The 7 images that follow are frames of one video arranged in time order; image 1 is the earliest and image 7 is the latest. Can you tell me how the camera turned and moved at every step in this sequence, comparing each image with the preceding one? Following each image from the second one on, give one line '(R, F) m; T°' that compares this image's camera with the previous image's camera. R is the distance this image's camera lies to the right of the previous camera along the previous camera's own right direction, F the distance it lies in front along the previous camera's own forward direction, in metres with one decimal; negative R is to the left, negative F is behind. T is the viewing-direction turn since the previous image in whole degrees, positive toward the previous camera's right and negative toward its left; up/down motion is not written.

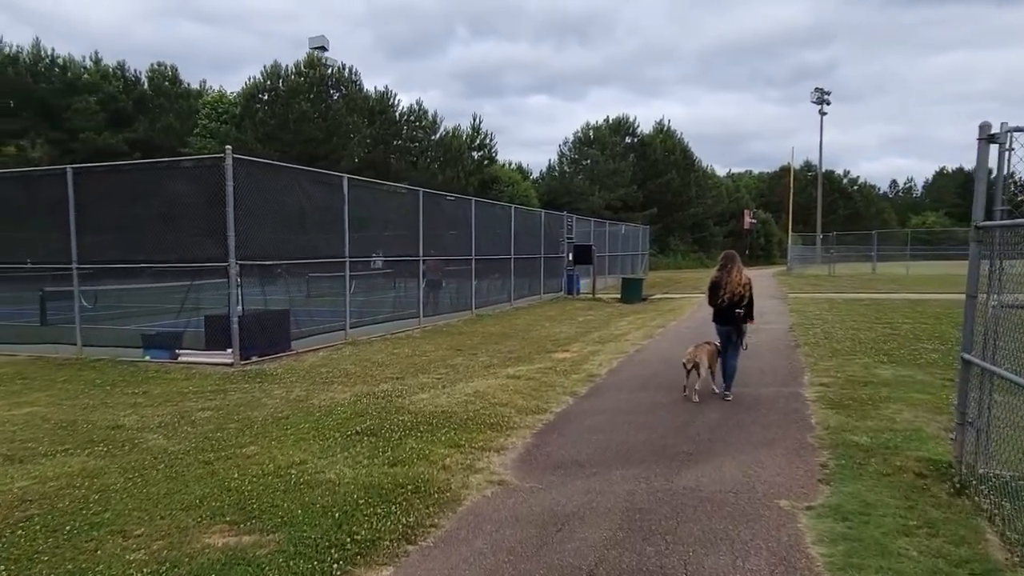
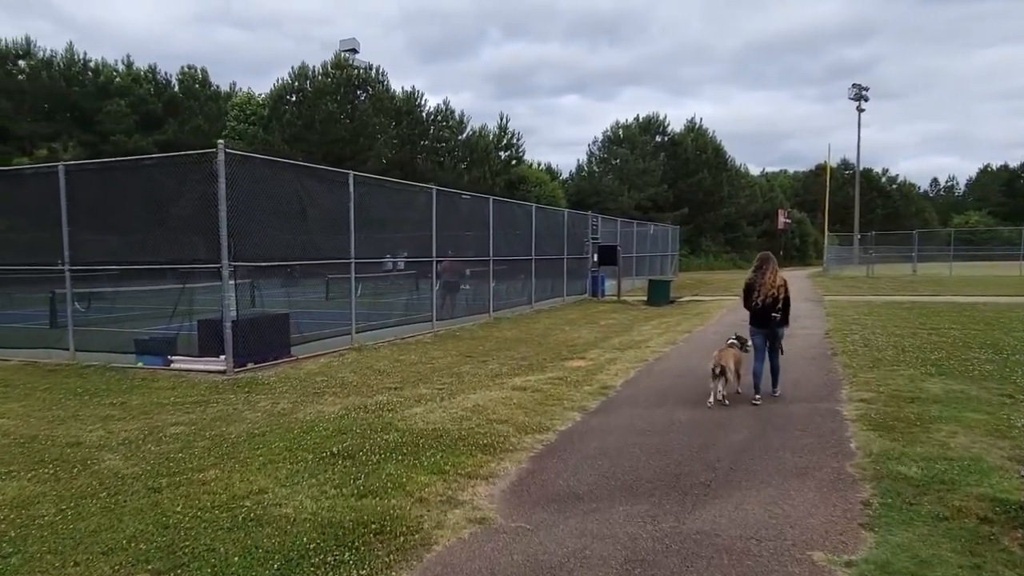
(+0.3, +0.7) m; -2°
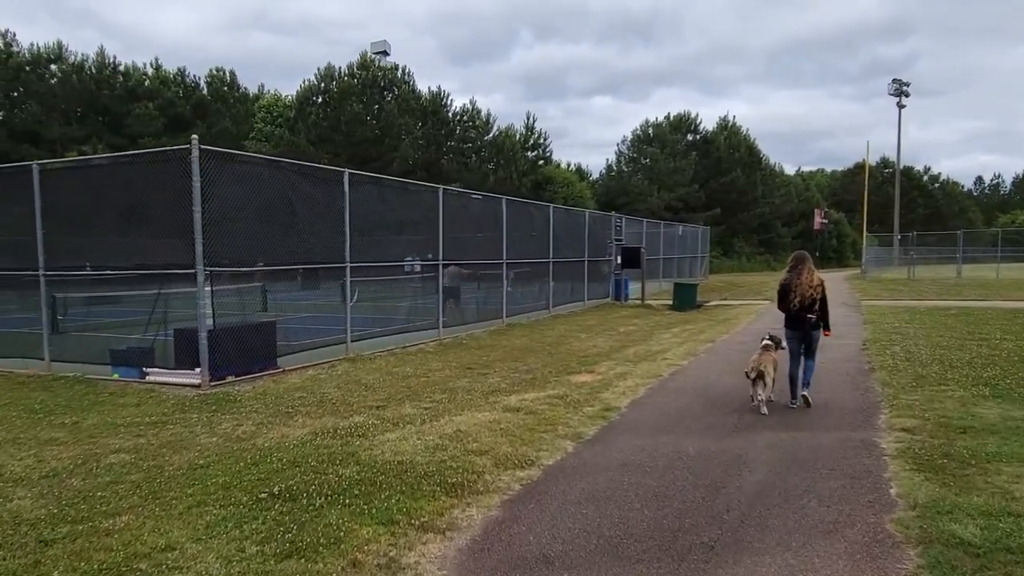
(+0.4, +0.8) m; -2°
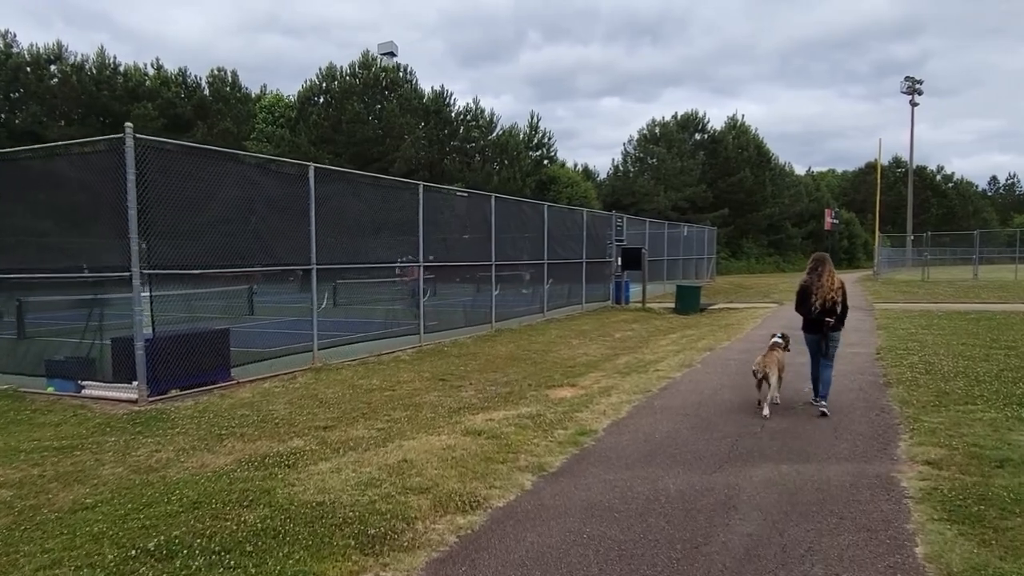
(+0.4, +0.9) m; -1°
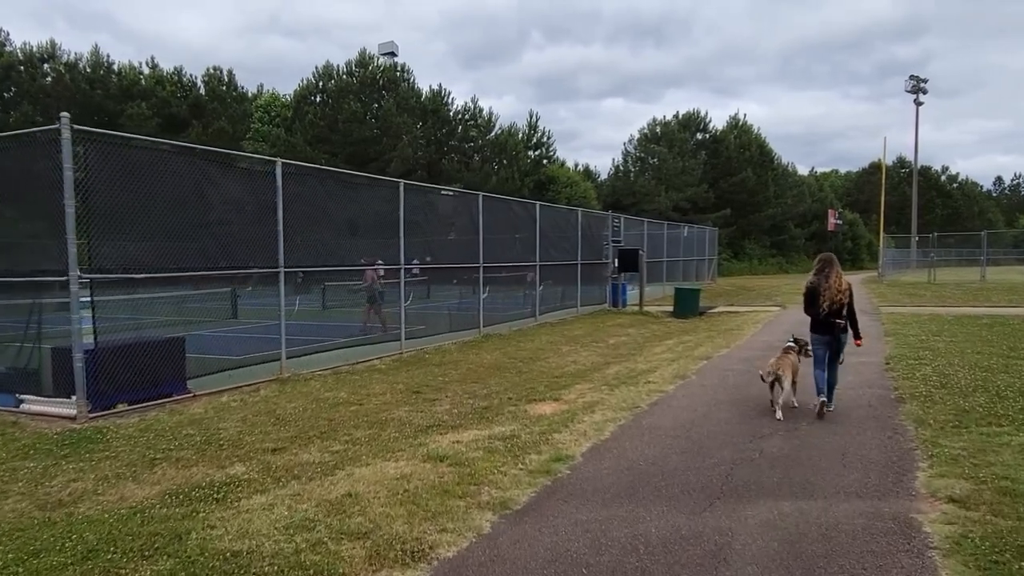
(+0.2, +0.7) m; 0°
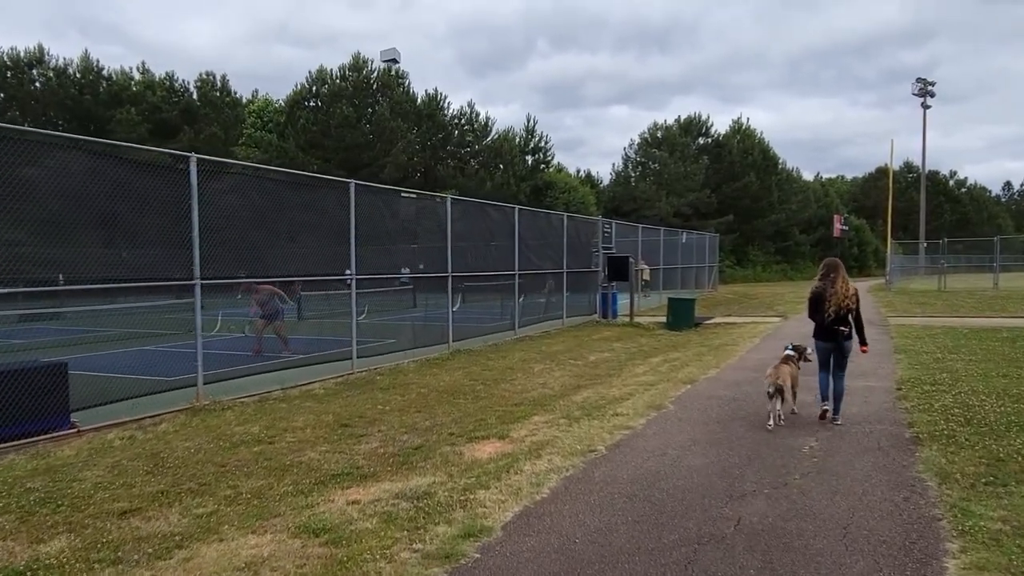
(+0.6, +1.2) m; 0°
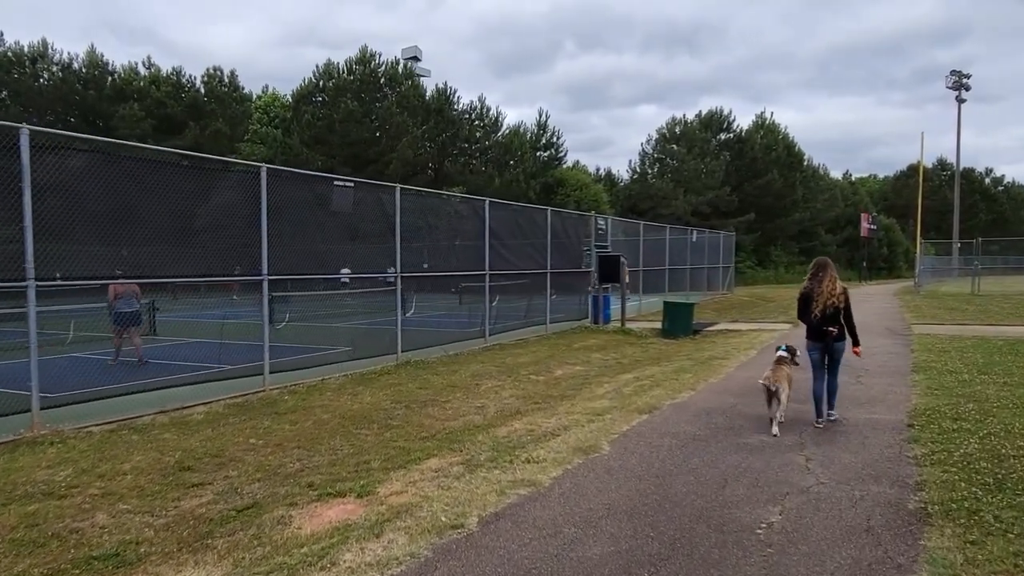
(+1.0, +1.6) m; -2°
